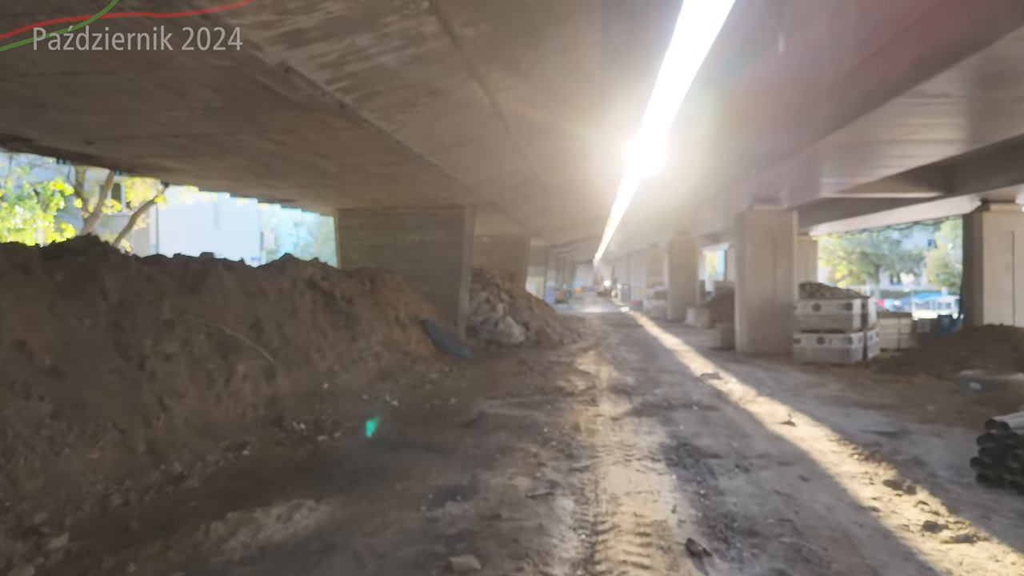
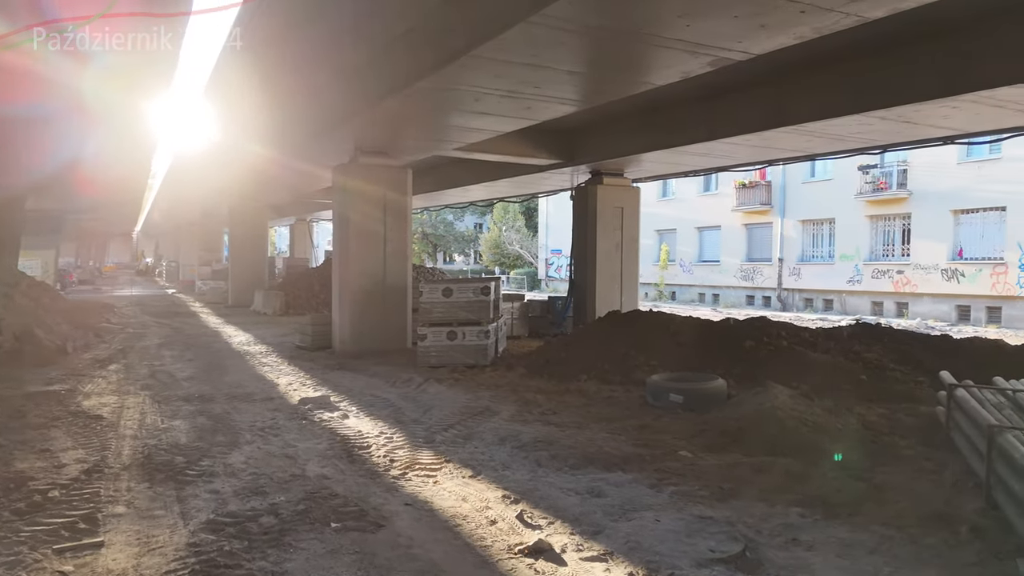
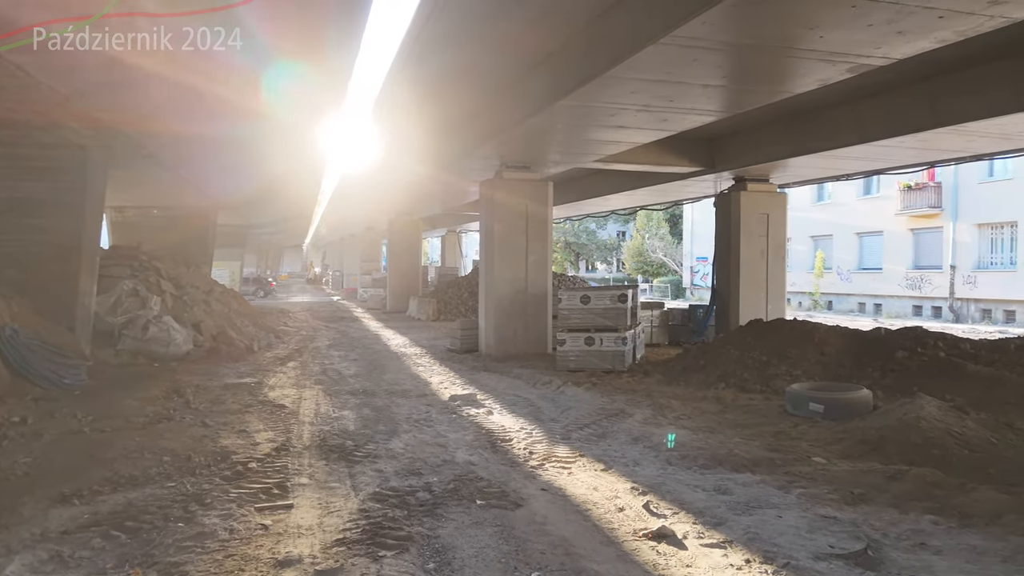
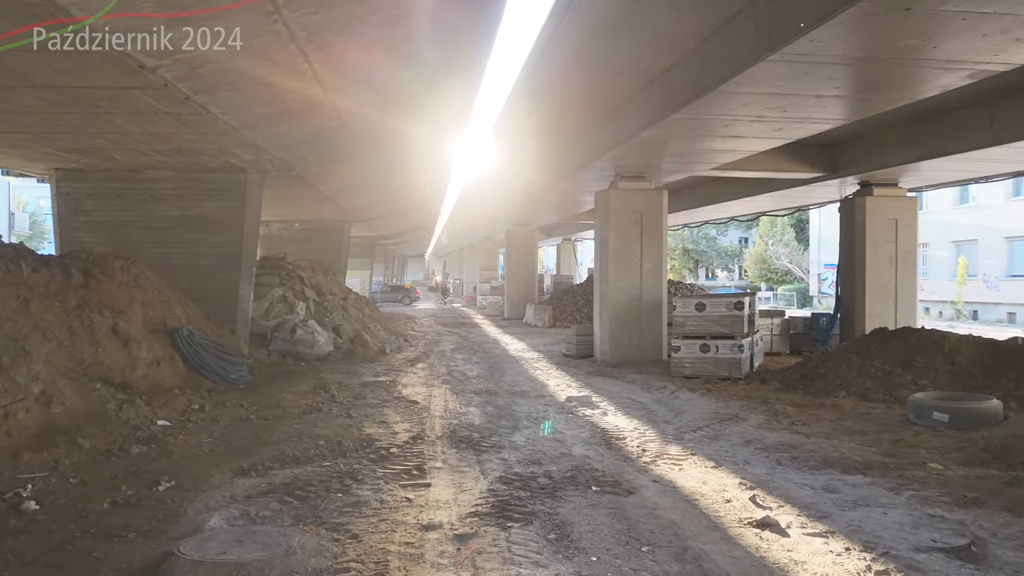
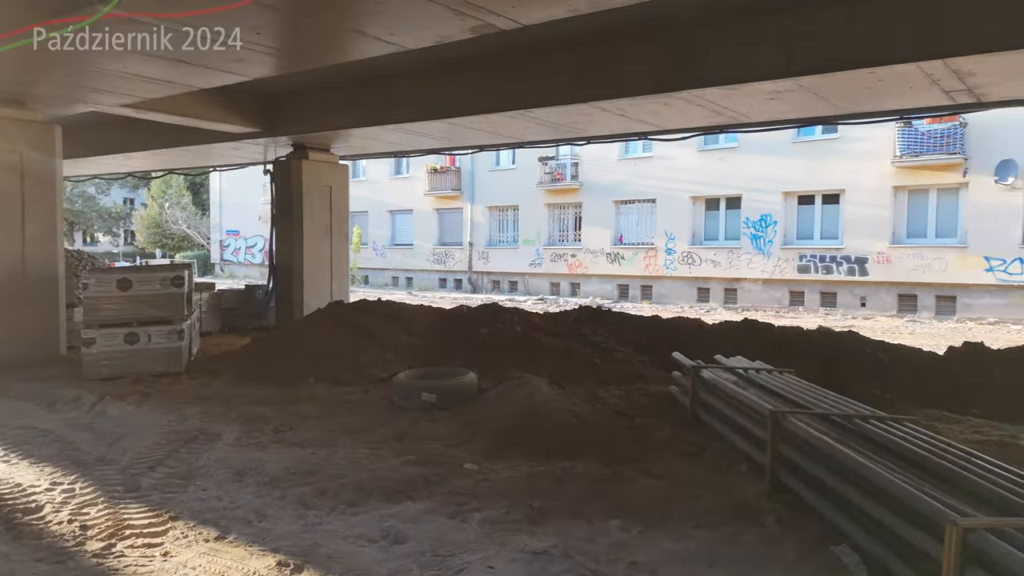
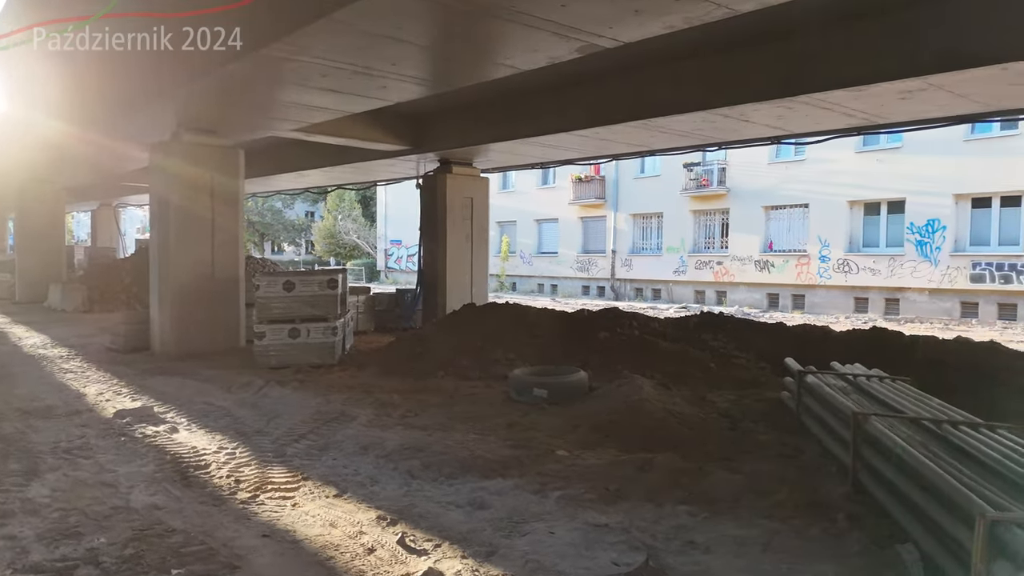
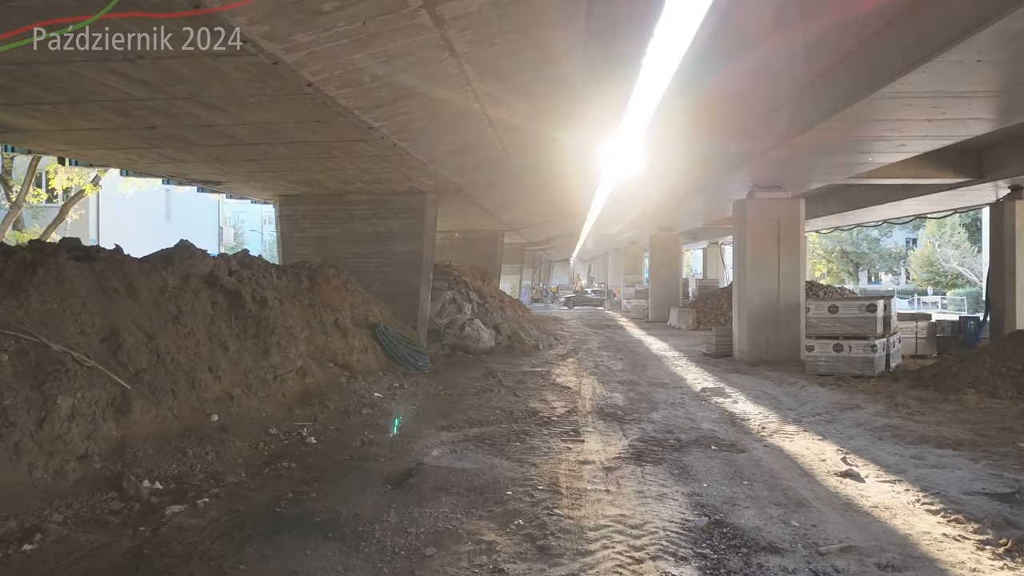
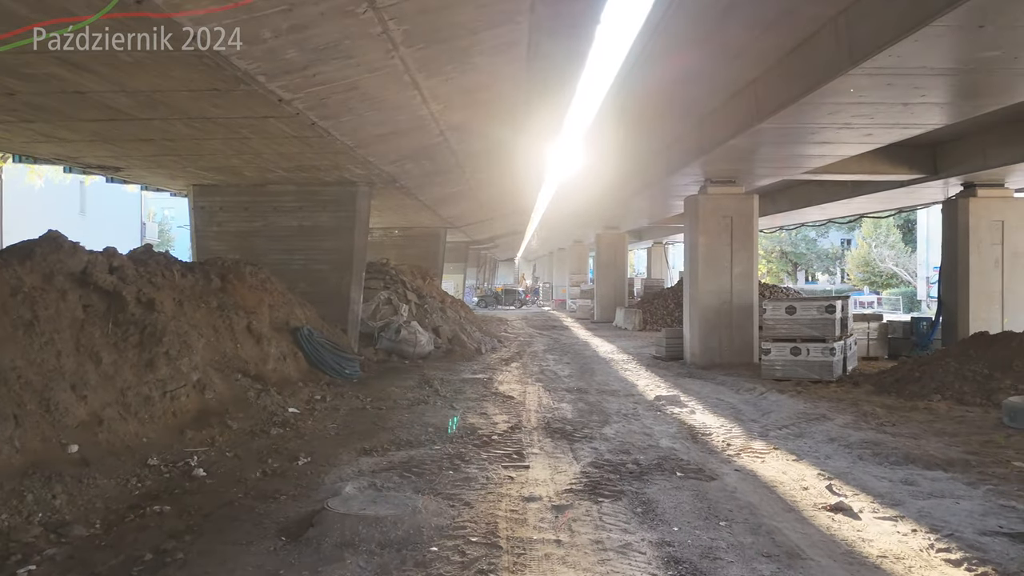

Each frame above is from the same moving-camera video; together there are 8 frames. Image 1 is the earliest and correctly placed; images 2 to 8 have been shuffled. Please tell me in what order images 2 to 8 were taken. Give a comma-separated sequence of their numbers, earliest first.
7, 8, 4, 3, 2, 6, 5
